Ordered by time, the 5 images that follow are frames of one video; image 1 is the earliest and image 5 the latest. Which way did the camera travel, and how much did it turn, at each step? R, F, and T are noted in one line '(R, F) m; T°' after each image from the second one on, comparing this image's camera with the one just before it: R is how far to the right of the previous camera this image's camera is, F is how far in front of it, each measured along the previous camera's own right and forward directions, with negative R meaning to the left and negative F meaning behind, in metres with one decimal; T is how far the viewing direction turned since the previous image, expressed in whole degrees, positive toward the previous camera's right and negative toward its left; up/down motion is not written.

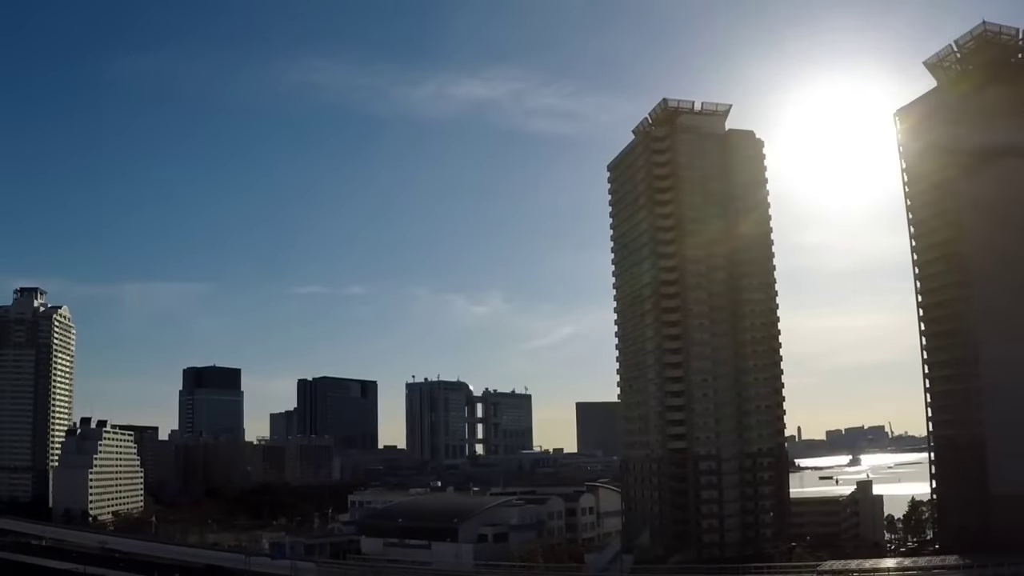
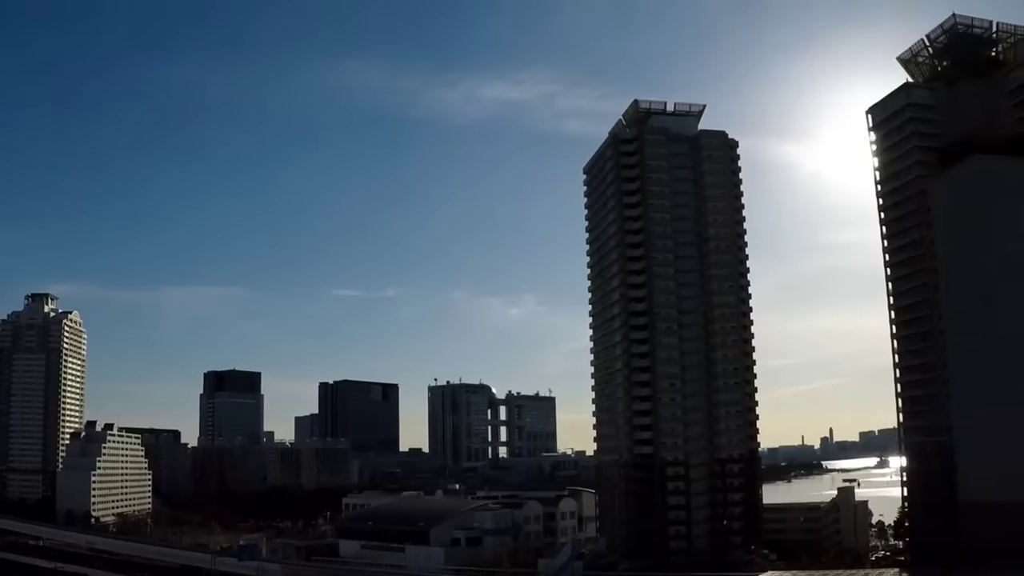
(+5.5, +0.2) m; -3°
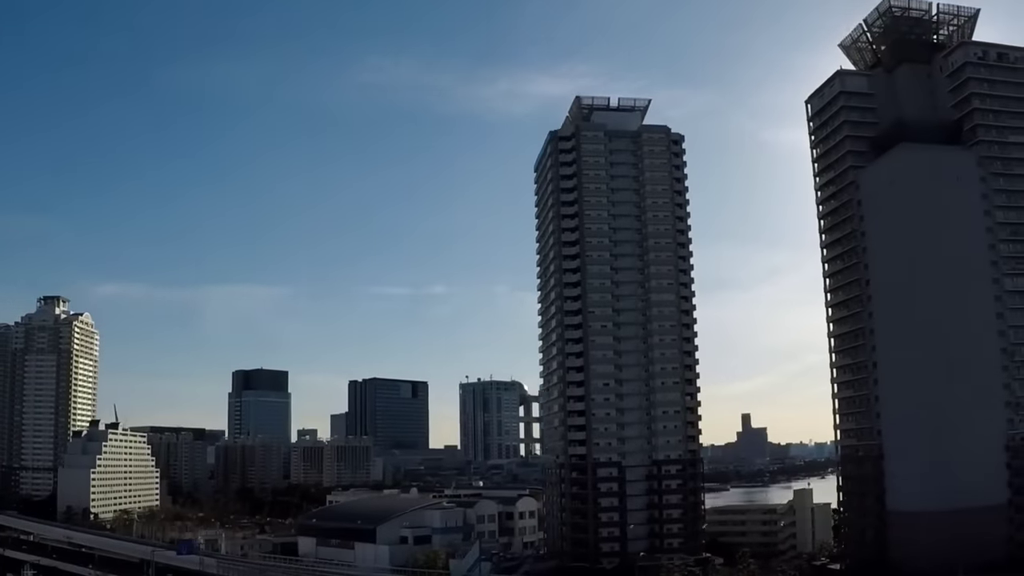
(+9.5, +0.6) m; -5°
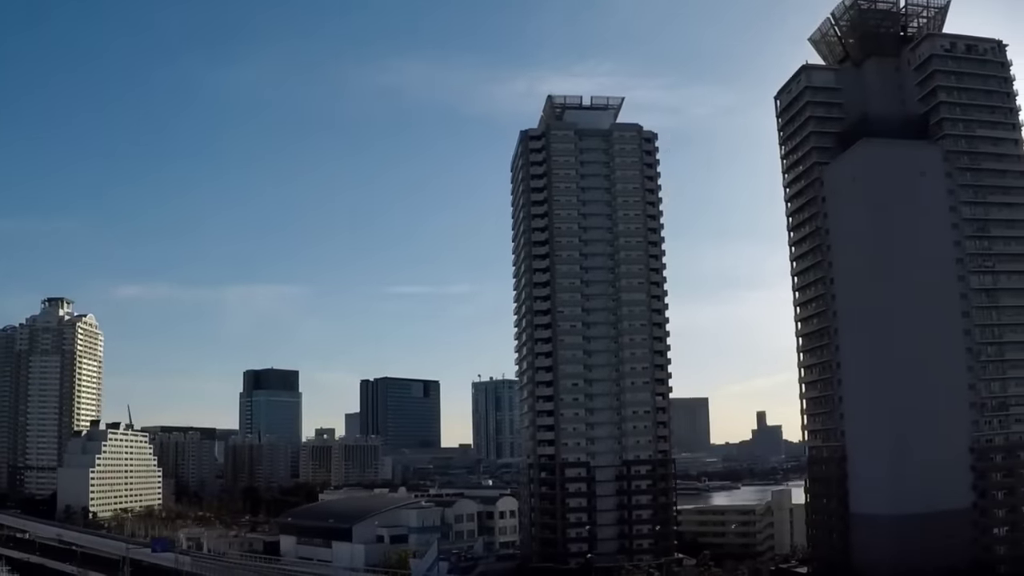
(+4.2, +0.2) m; -2°
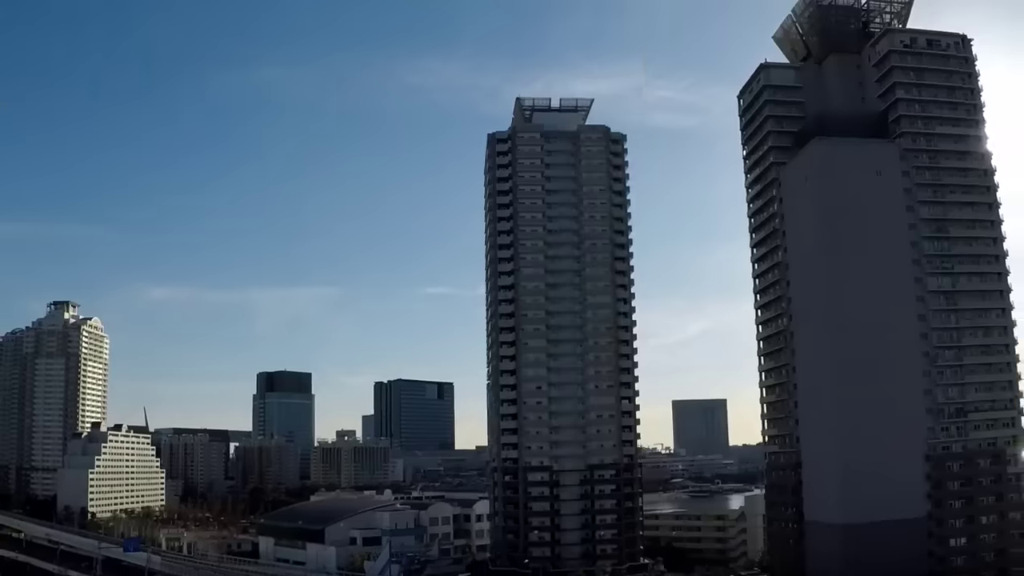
(+4.9, +0.2) m; -2°
